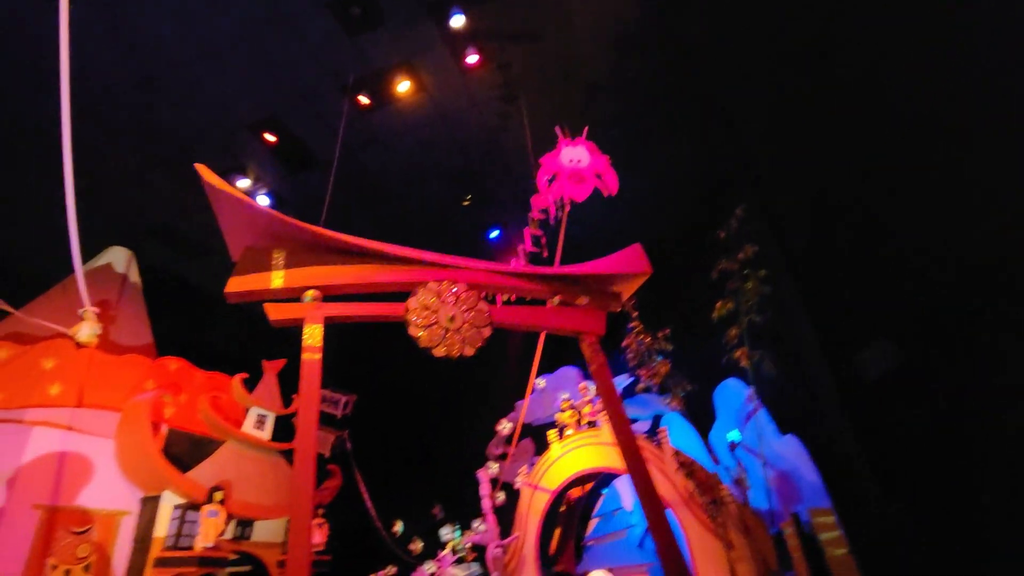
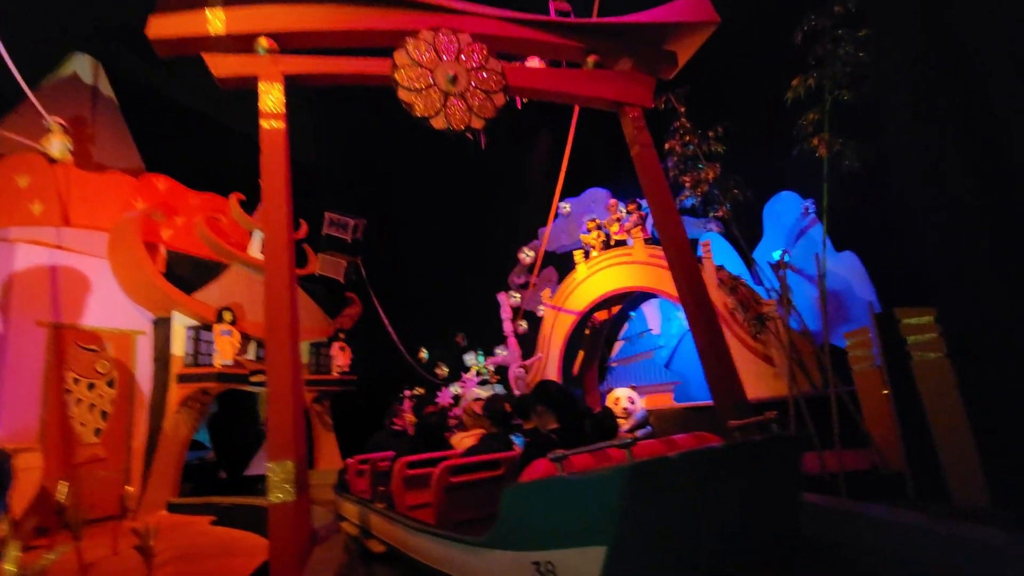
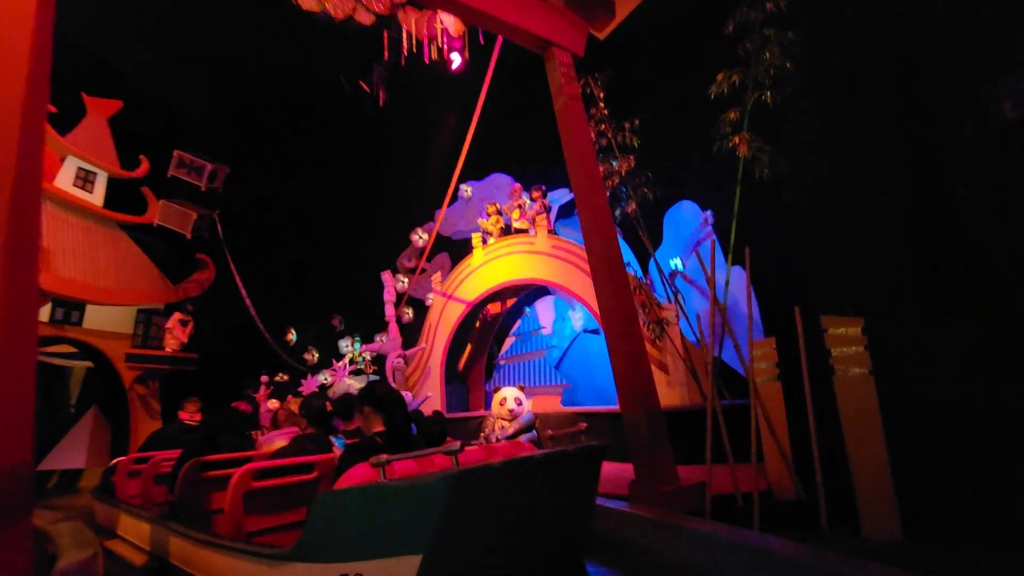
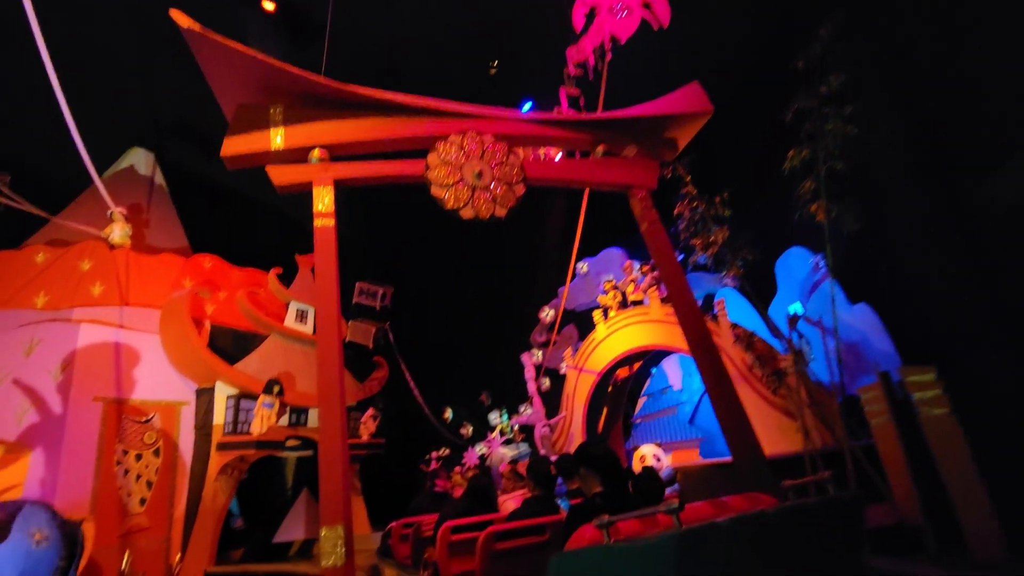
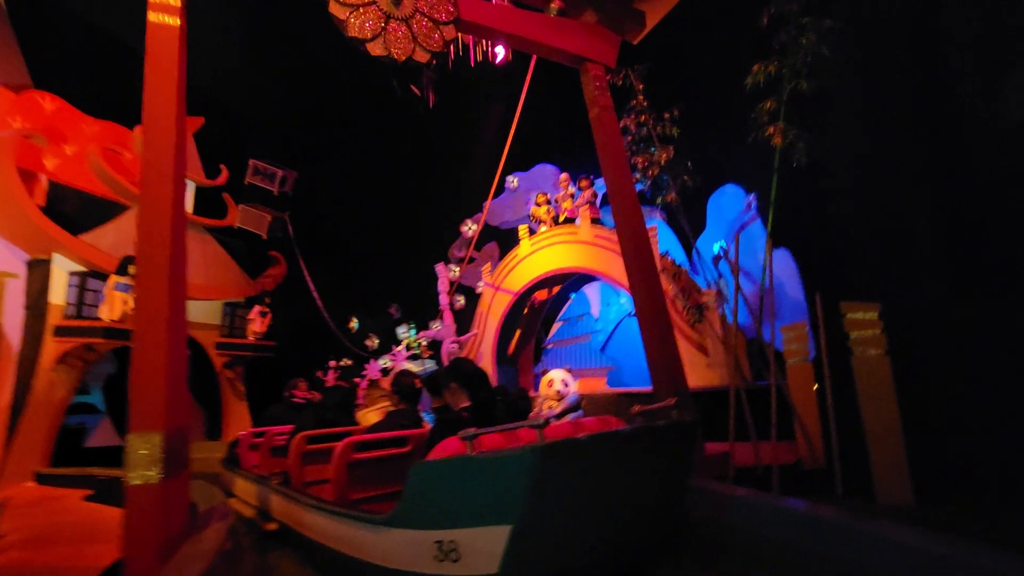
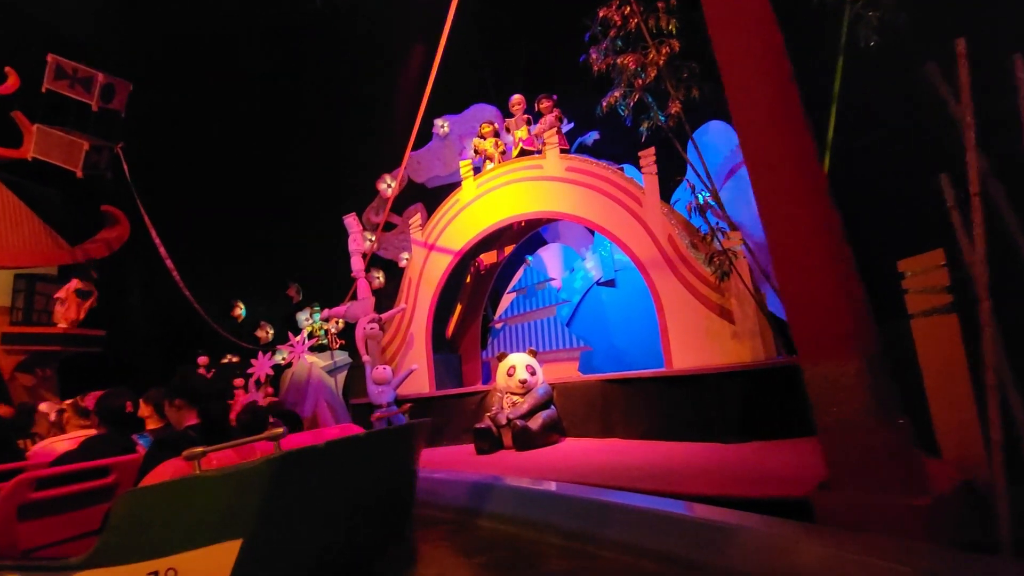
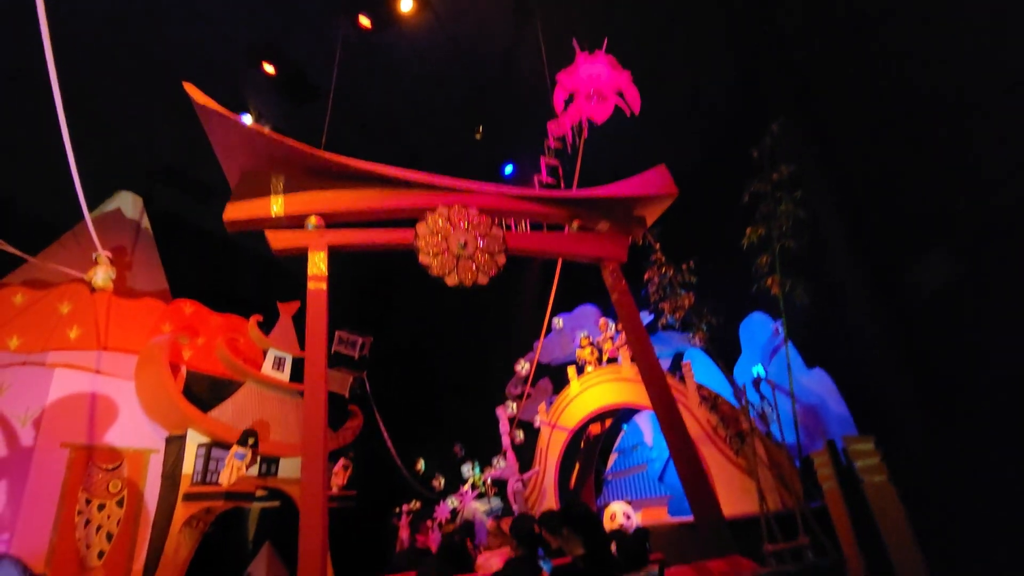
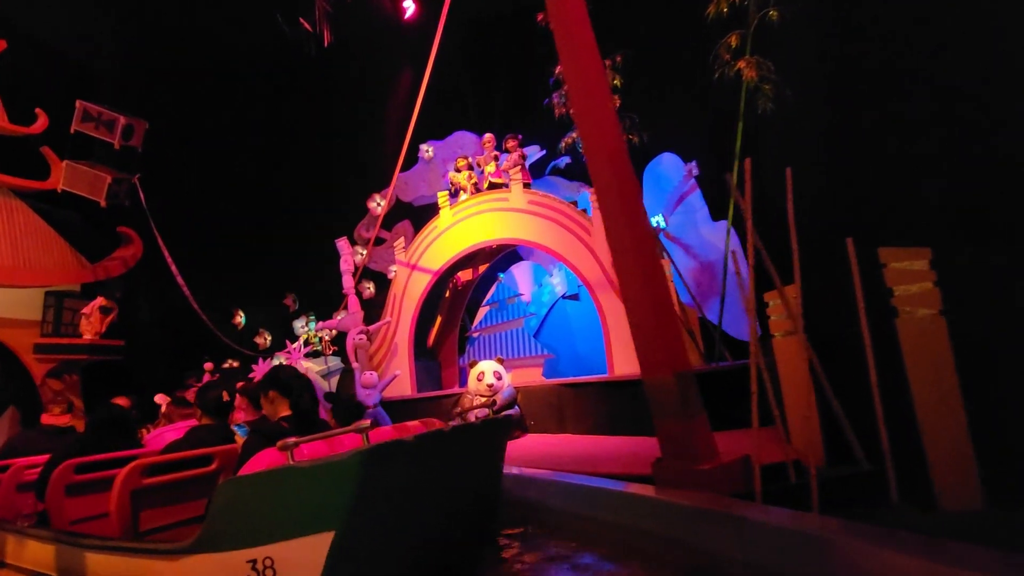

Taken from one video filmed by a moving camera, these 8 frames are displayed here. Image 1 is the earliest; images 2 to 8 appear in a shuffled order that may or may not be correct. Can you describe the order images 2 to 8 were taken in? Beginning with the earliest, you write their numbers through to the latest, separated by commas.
7, 4, 2, 5, 3, 8, 6
